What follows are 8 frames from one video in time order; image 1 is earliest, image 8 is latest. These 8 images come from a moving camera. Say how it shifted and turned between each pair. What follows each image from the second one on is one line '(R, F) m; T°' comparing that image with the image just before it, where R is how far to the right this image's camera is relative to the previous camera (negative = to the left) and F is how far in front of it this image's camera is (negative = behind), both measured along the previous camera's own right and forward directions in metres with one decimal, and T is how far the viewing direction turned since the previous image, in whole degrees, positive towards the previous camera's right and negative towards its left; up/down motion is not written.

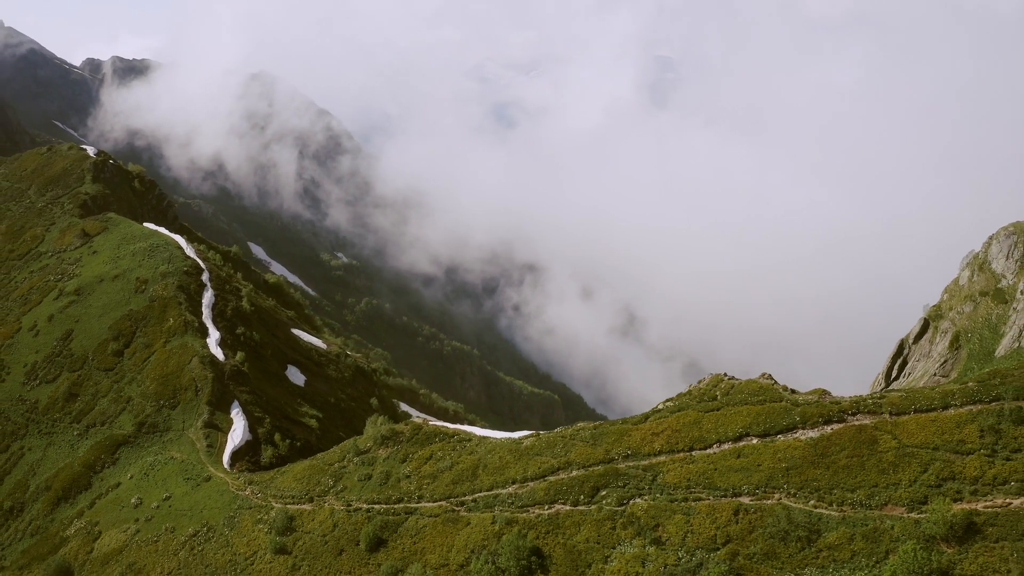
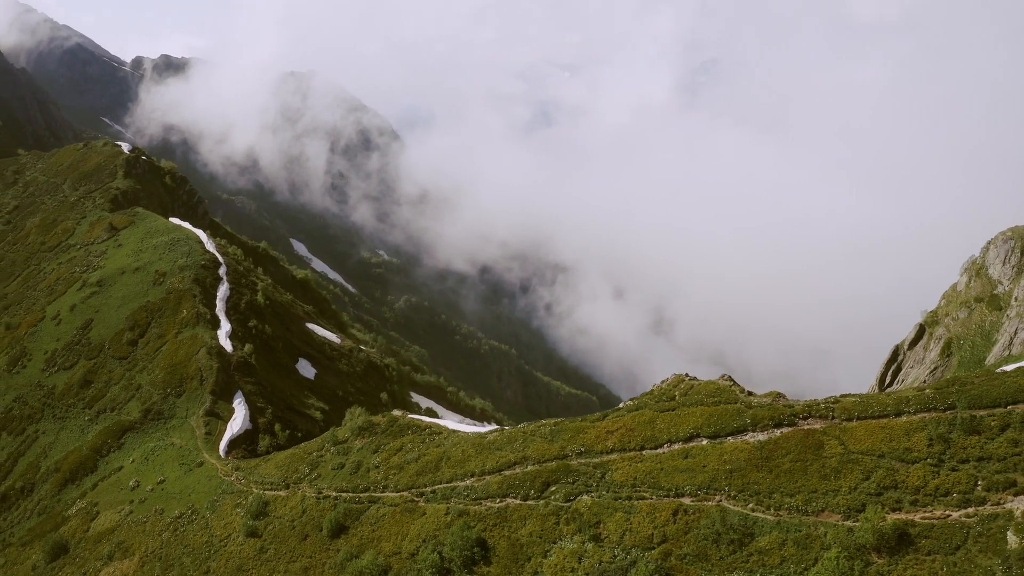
(+3.5, -0.1) m; -2°
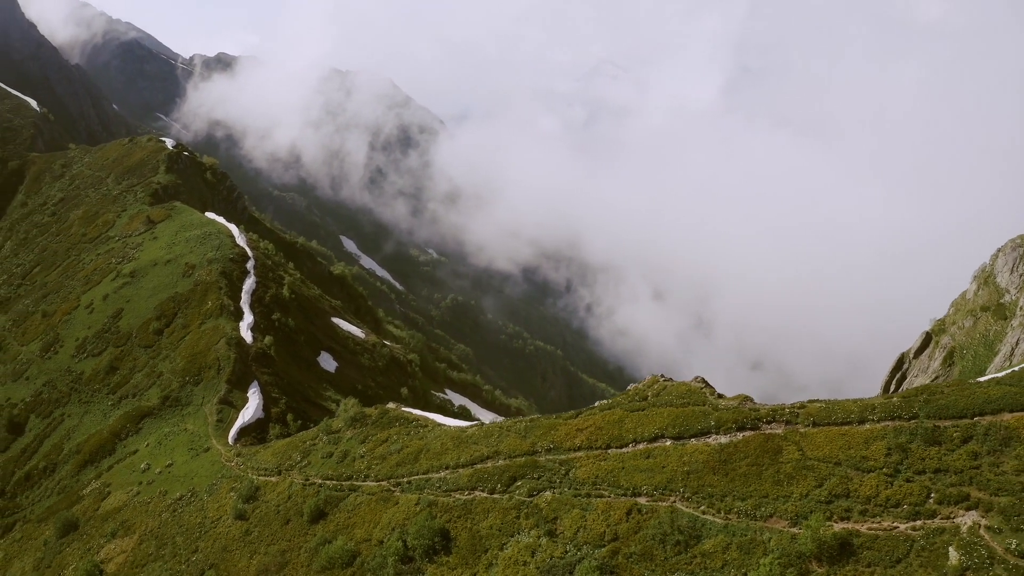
(+3.0, -0.3) m; -3°
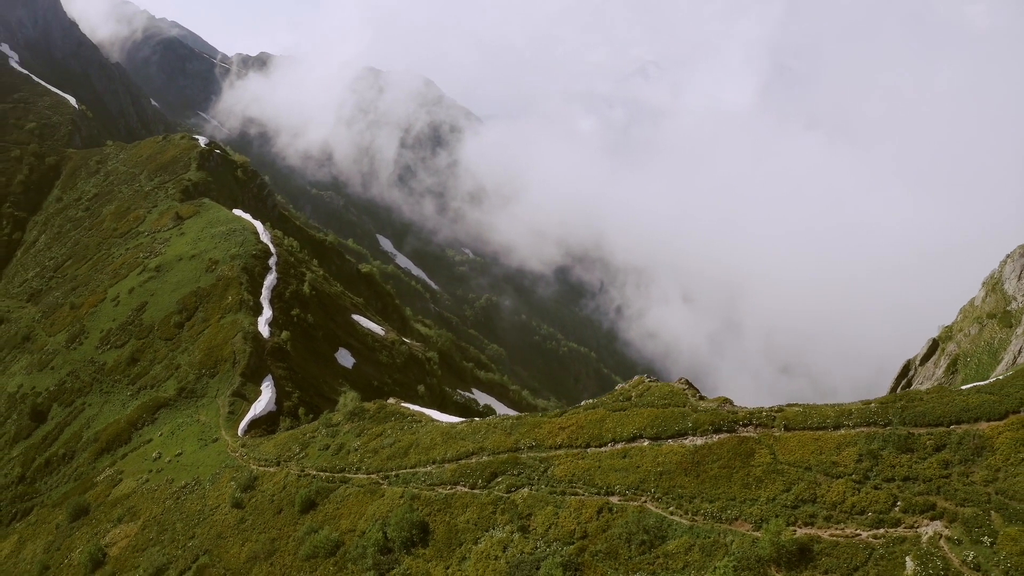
(+2.0, -0.4) m; -2°
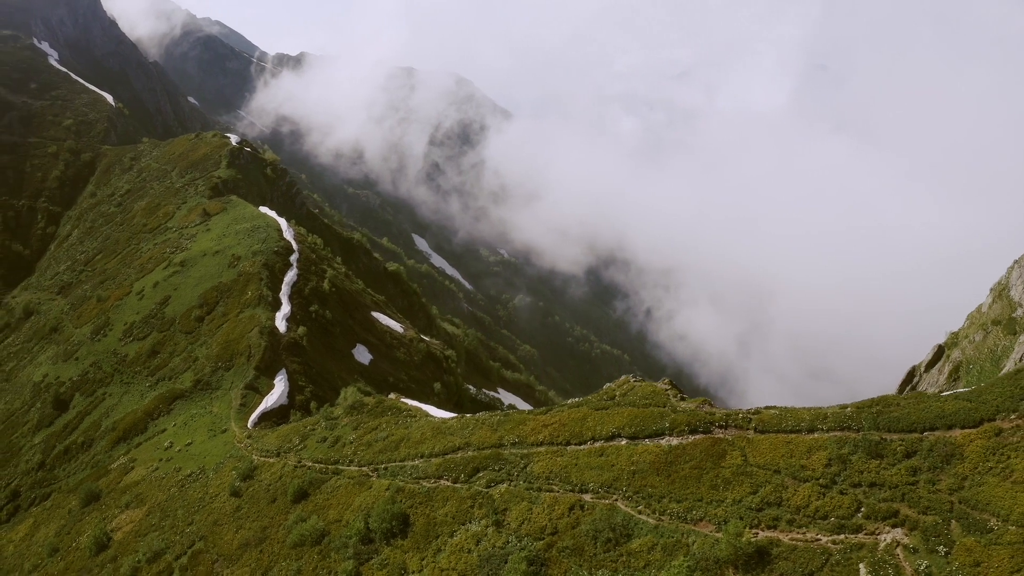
(+2.0, -0.4) m; -2°
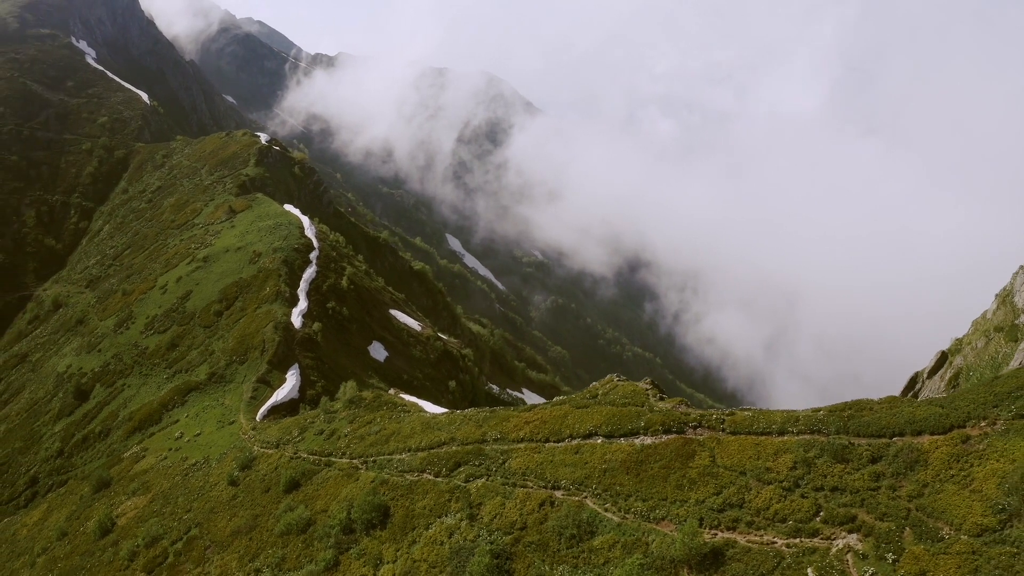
(+2.1, -0.4) m; -2°
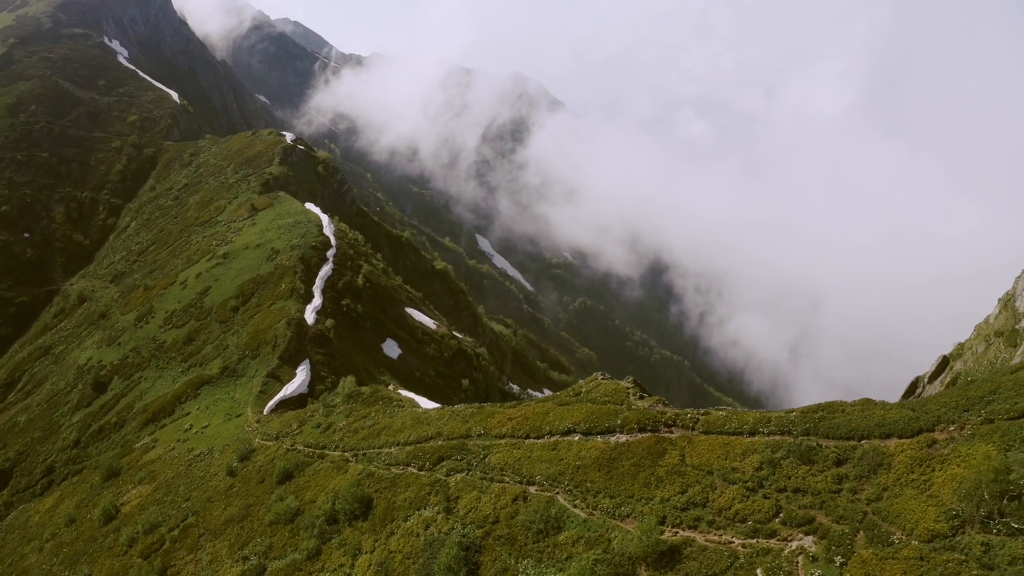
(+2.0, -0.4) m; -2°
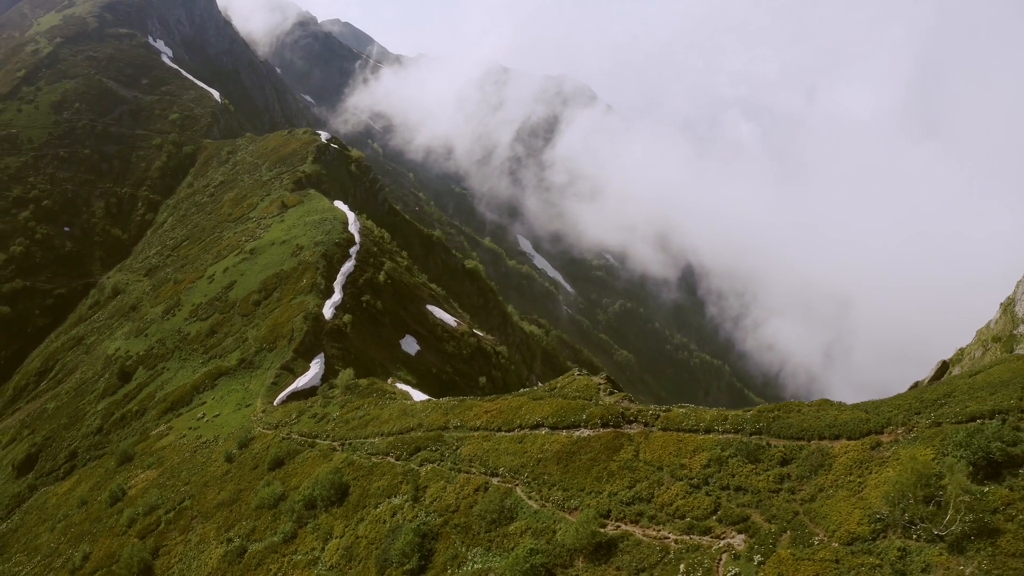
(+3.0, -0.6) m; -3°
